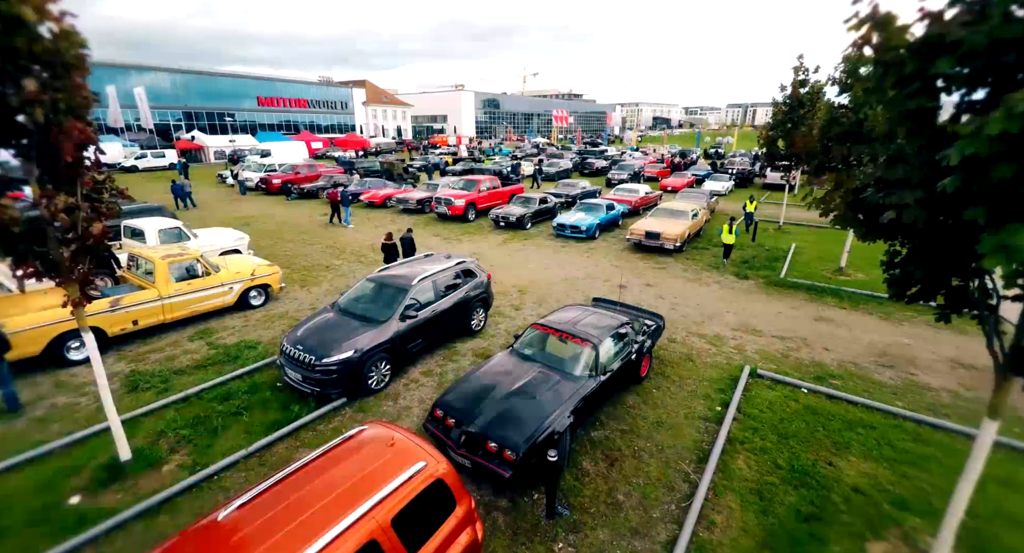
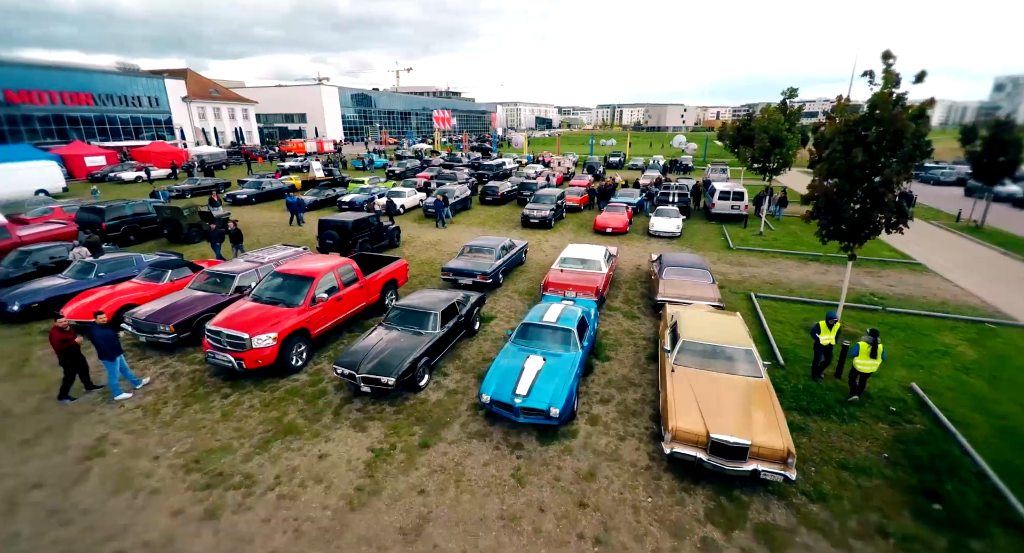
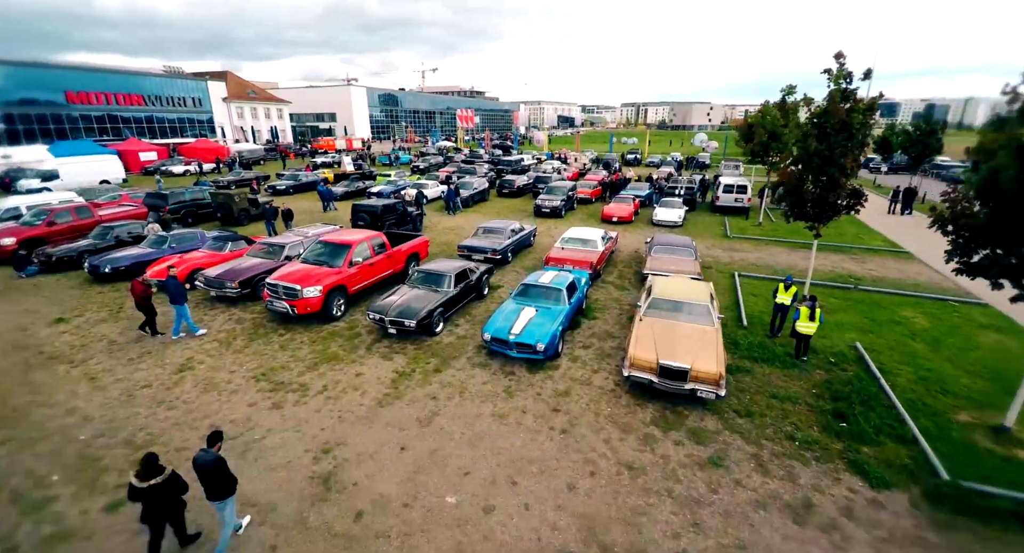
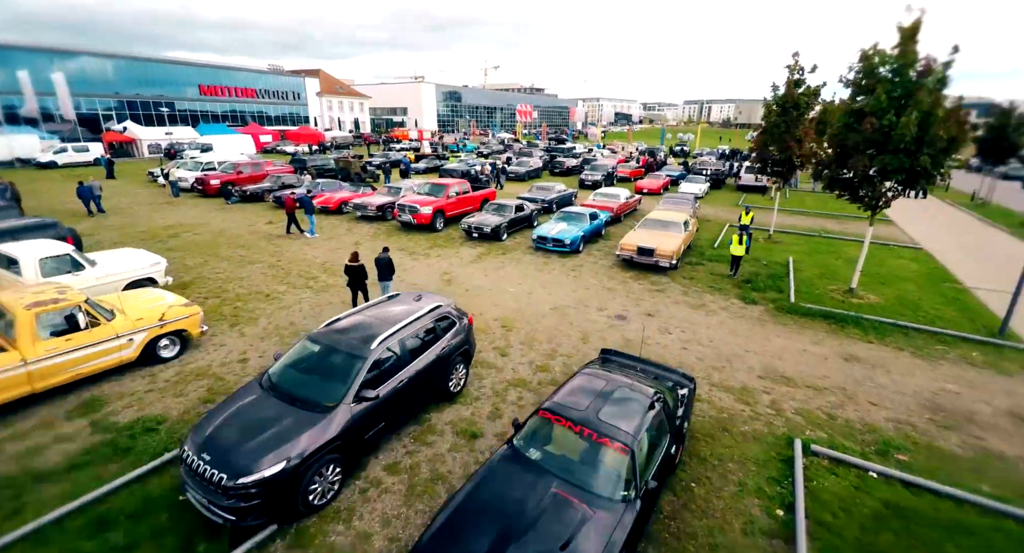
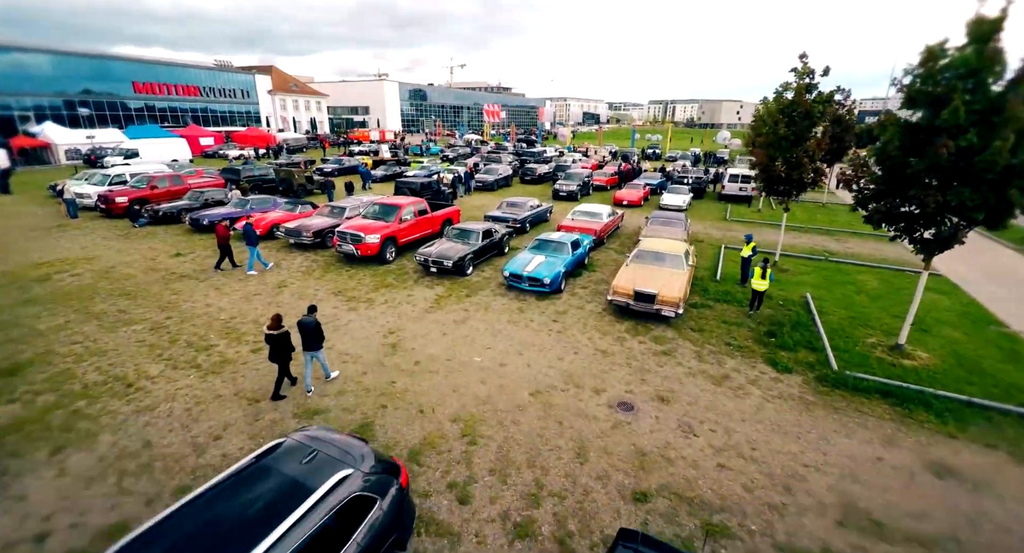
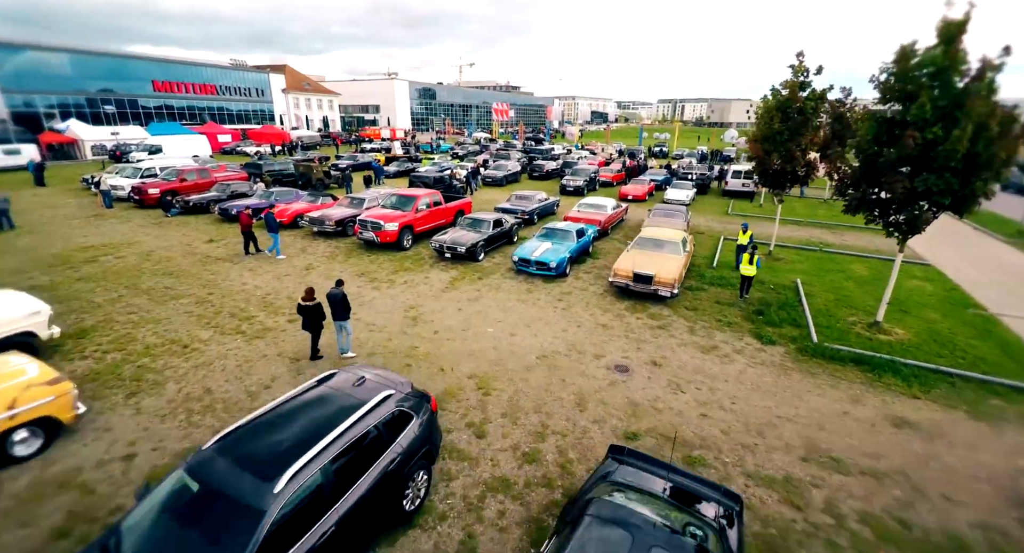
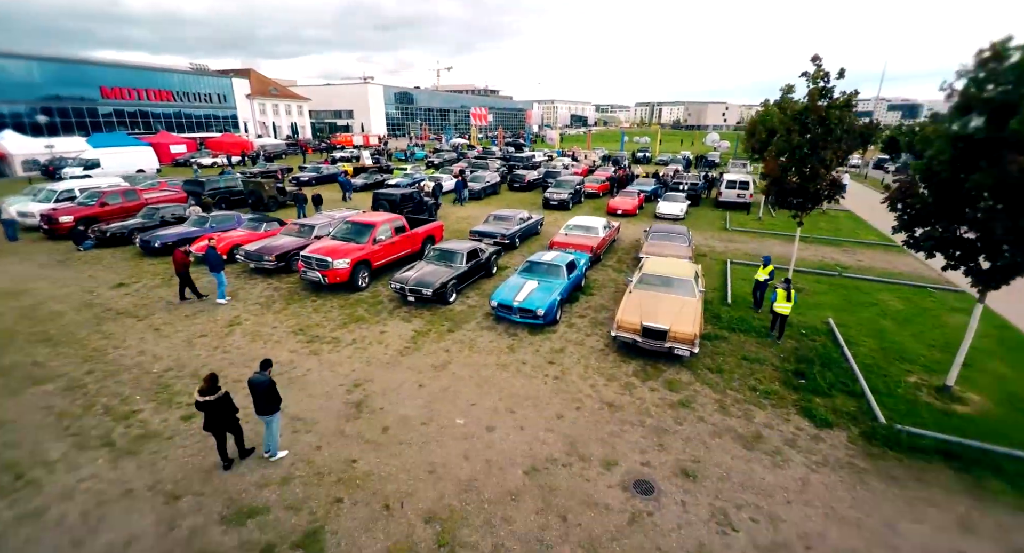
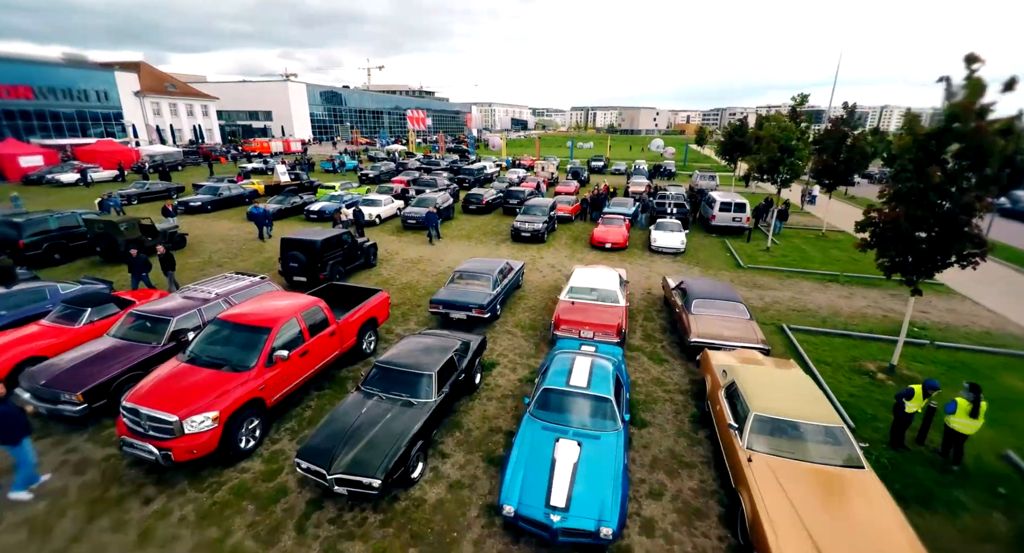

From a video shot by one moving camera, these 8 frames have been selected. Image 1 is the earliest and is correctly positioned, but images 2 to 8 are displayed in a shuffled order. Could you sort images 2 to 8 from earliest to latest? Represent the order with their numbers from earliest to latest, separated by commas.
4, 6, 5, 7, 3, 2, 8
